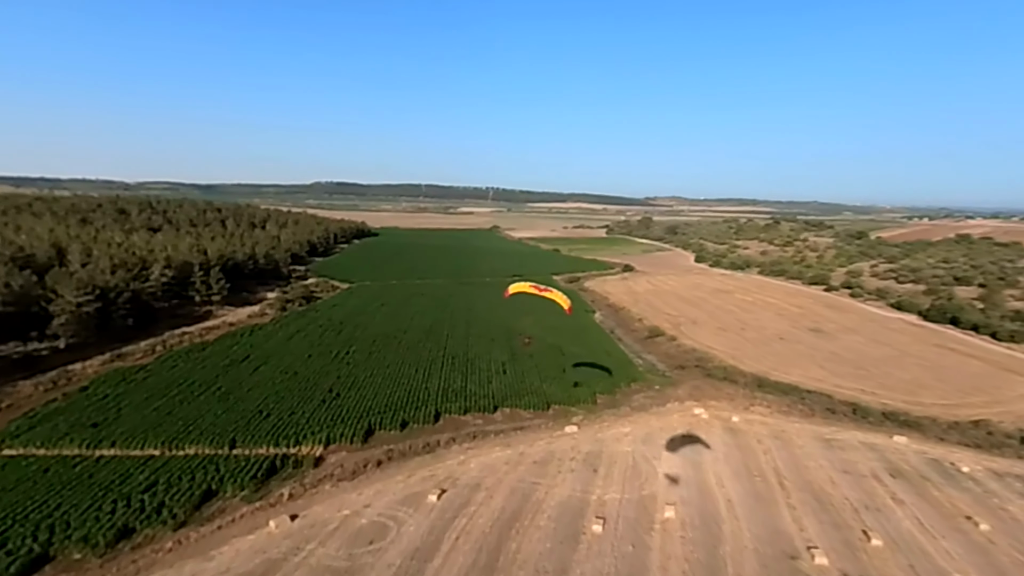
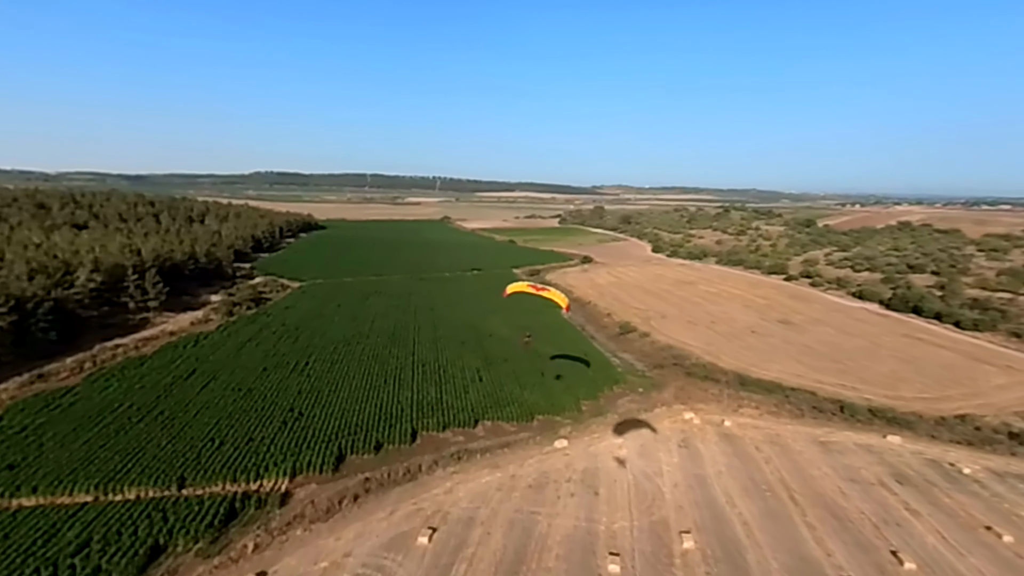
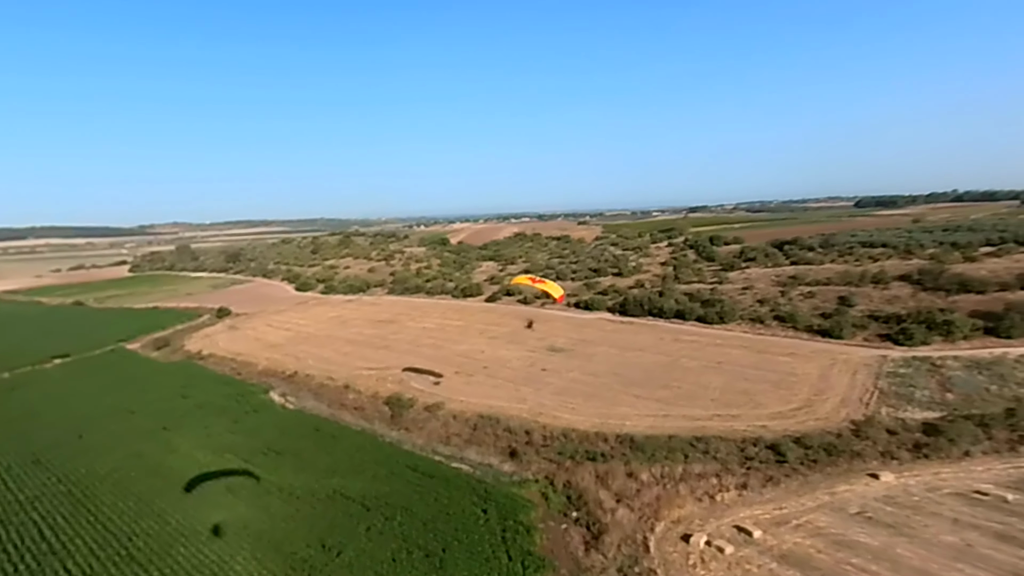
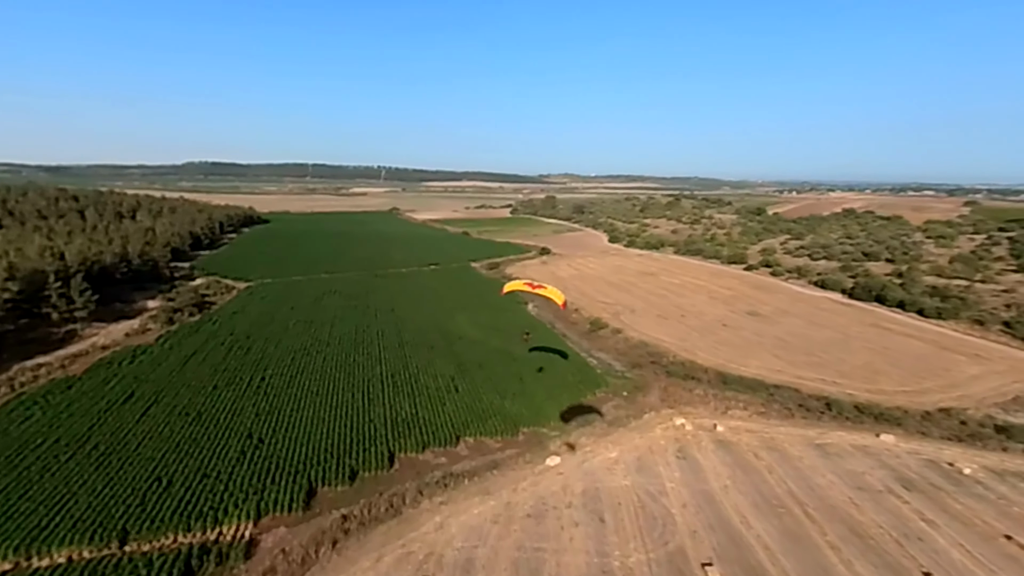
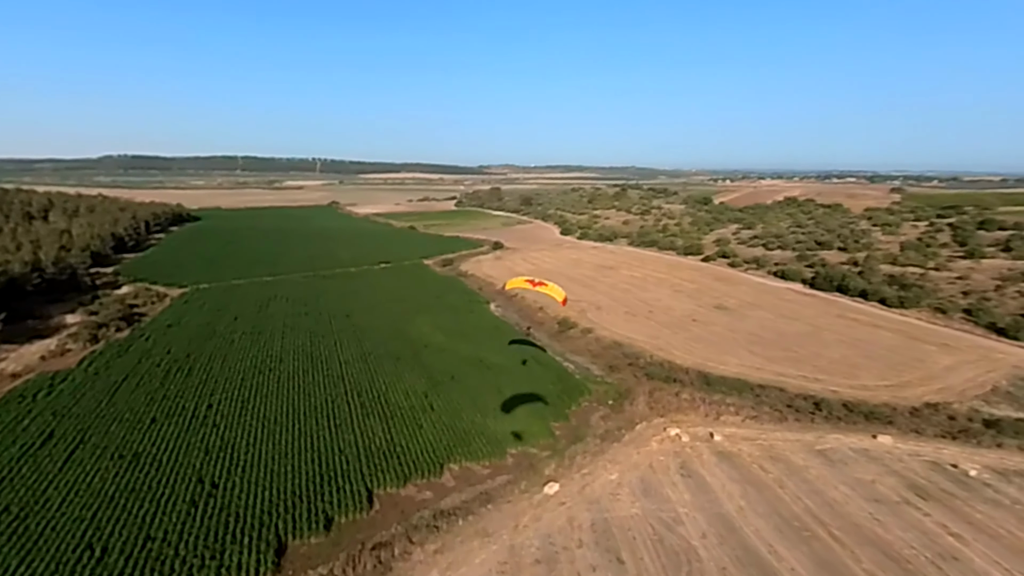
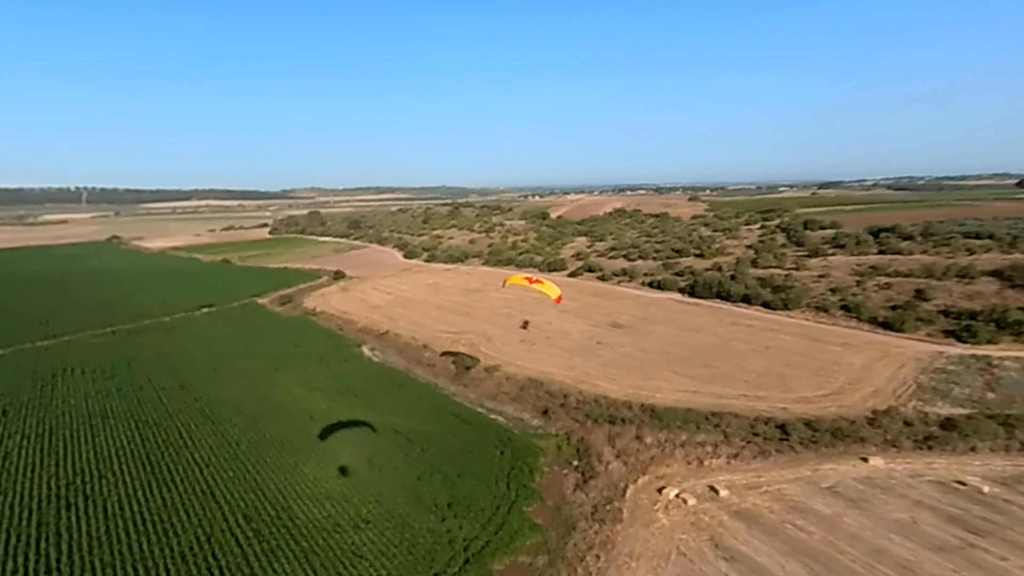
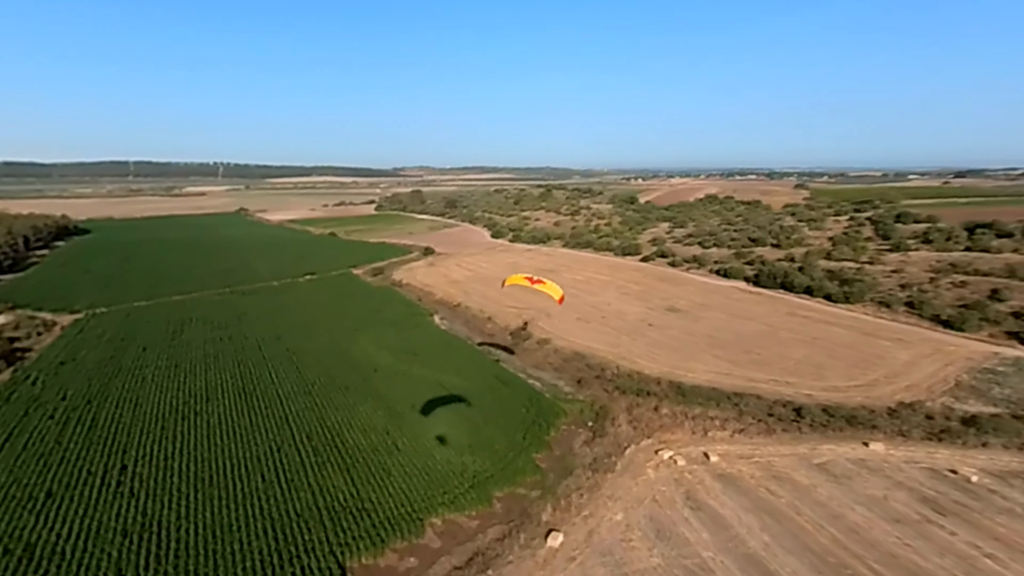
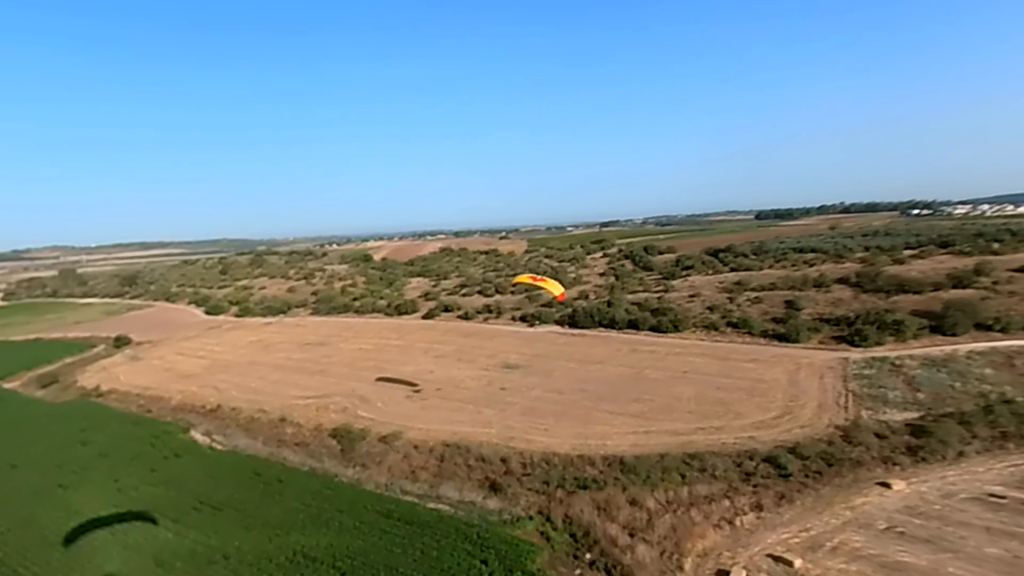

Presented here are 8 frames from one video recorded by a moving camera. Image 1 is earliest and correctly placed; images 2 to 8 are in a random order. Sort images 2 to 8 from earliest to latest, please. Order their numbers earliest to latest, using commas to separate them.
2, 4, 5, 7, 6, 3, 8
